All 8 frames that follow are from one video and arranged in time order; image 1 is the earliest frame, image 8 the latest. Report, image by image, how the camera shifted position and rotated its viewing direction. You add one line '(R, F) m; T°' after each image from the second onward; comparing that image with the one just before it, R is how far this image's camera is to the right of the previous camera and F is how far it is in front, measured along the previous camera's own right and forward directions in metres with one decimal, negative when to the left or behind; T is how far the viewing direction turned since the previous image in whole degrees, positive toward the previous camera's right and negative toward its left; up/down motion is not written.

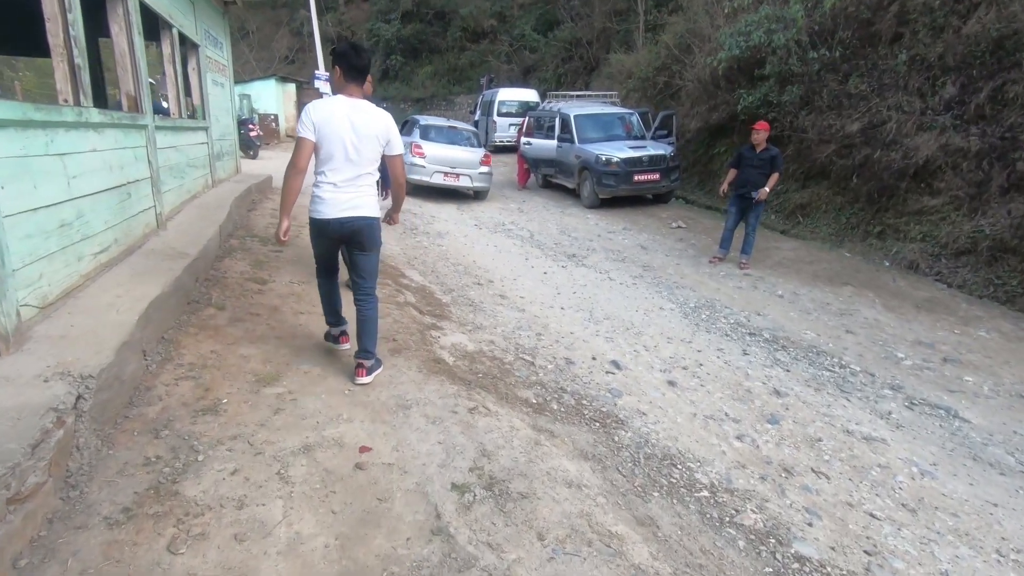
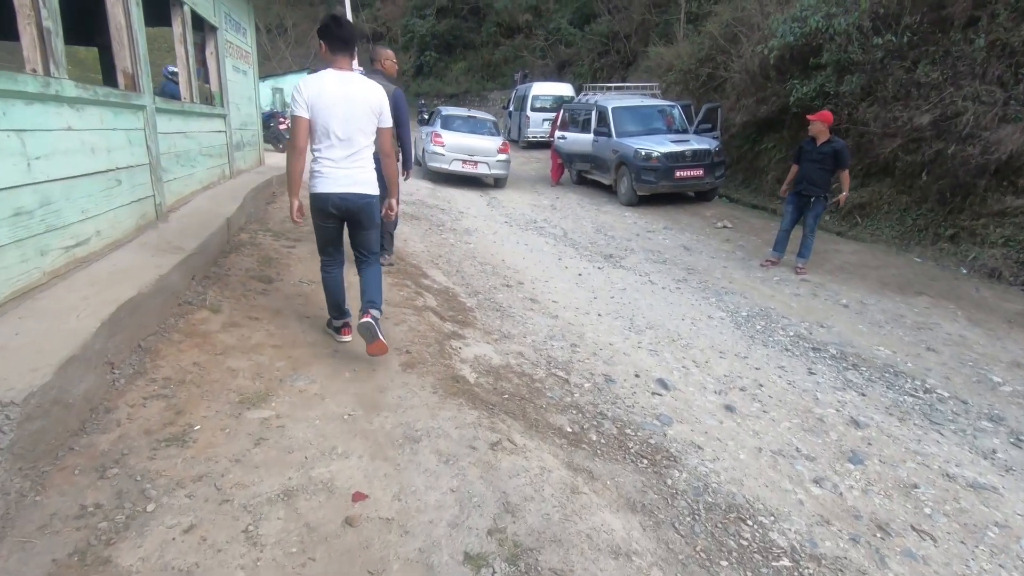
(0.0, +0.6) m; -3°
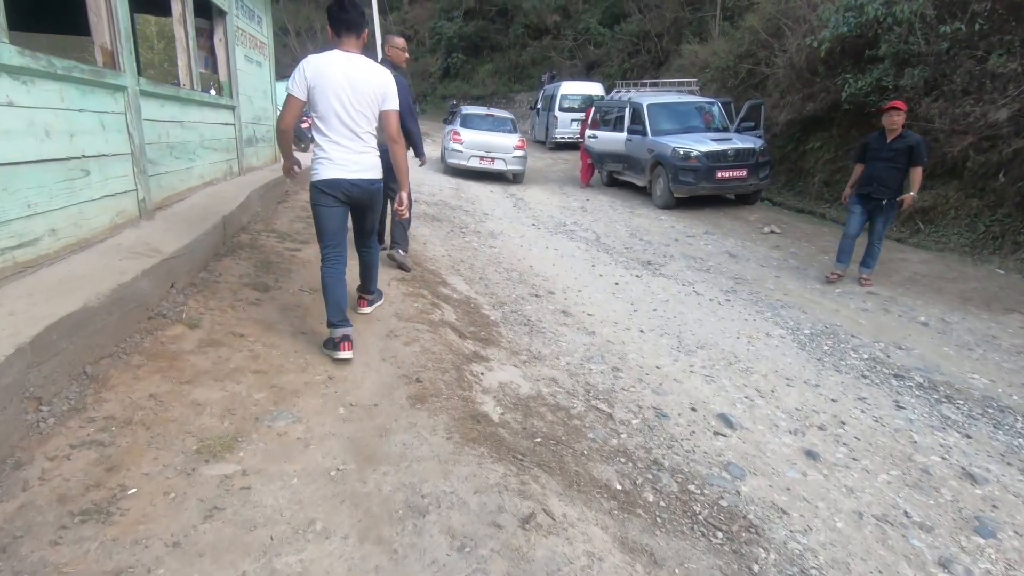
(-0.1, +0.7) m; -2°
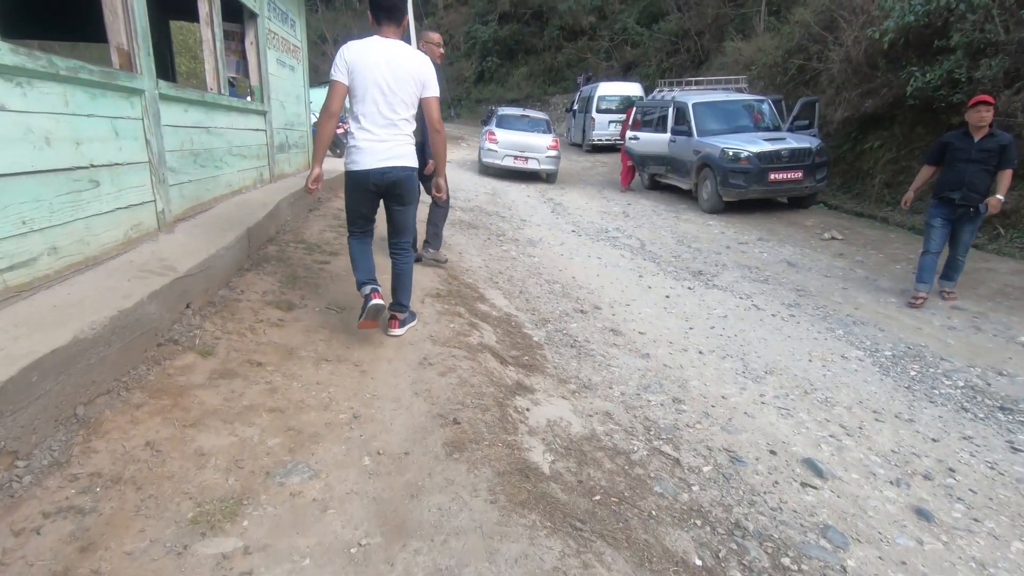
(-0.1, +0.5) m; -3°
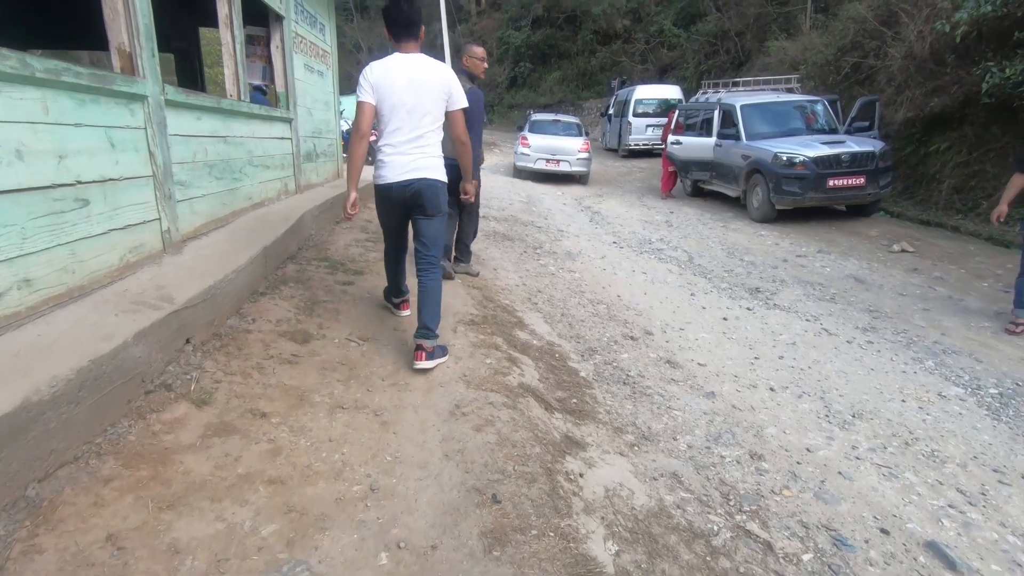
(-0.1, +0.5) m; -3°
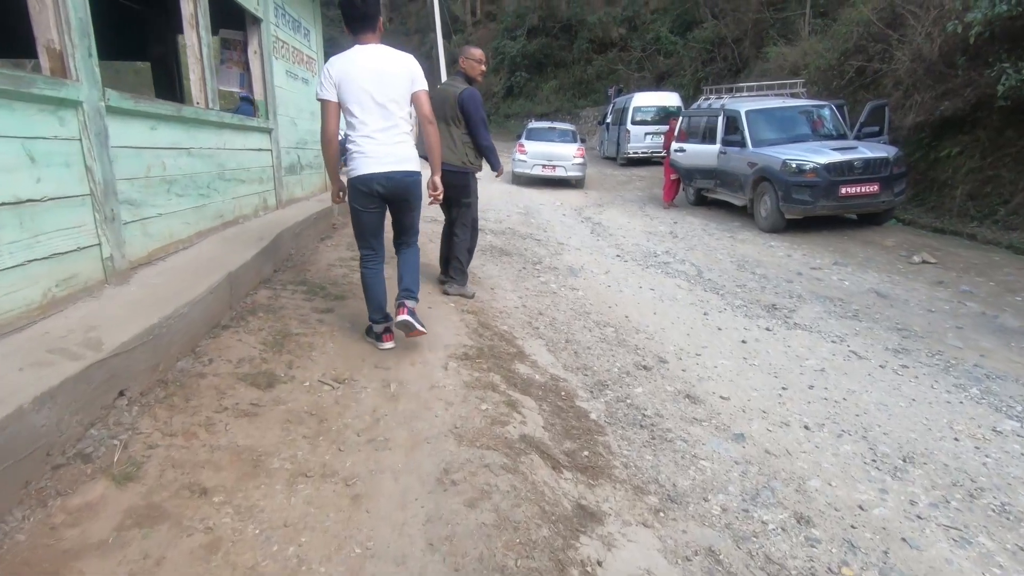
(0.0, +0.5) m; 0°
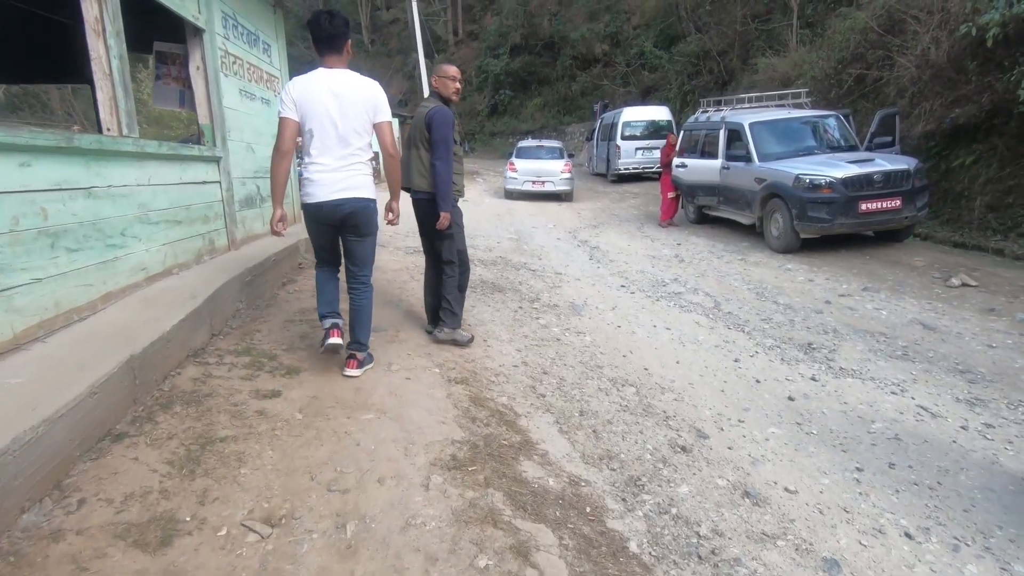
(-0.1, +0.9) m; +1°
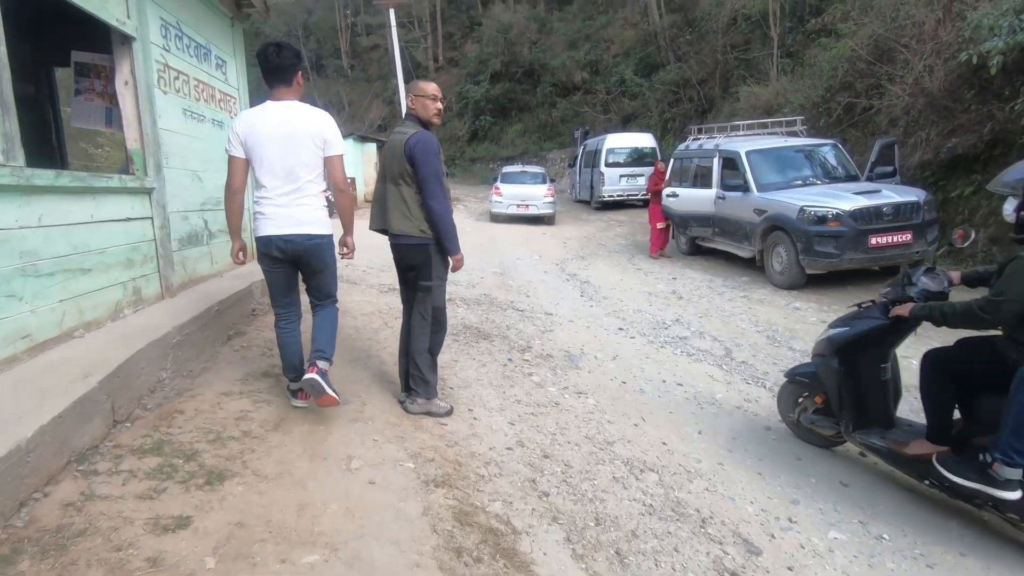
(-0.1, +0.8) m; +2°
